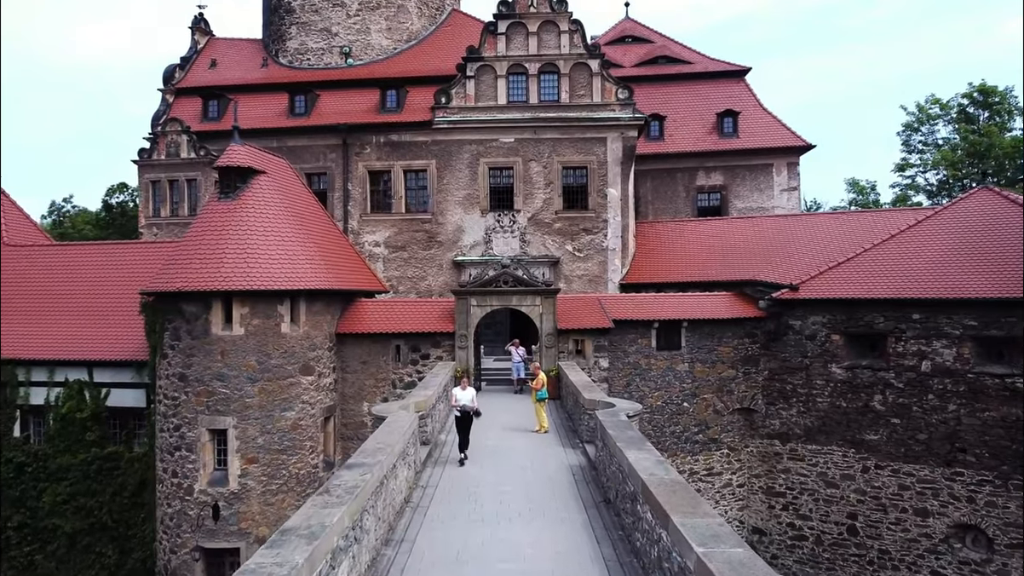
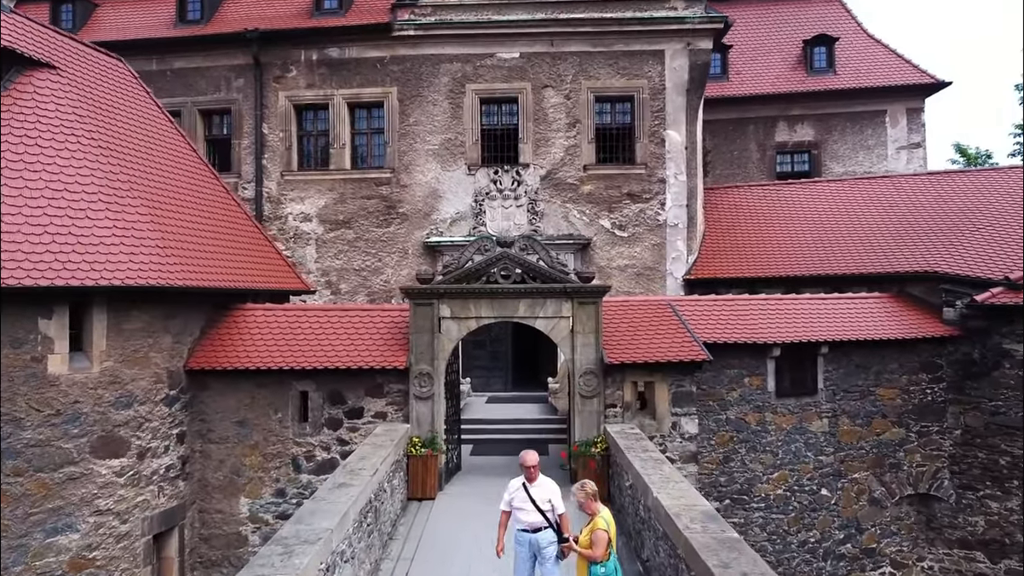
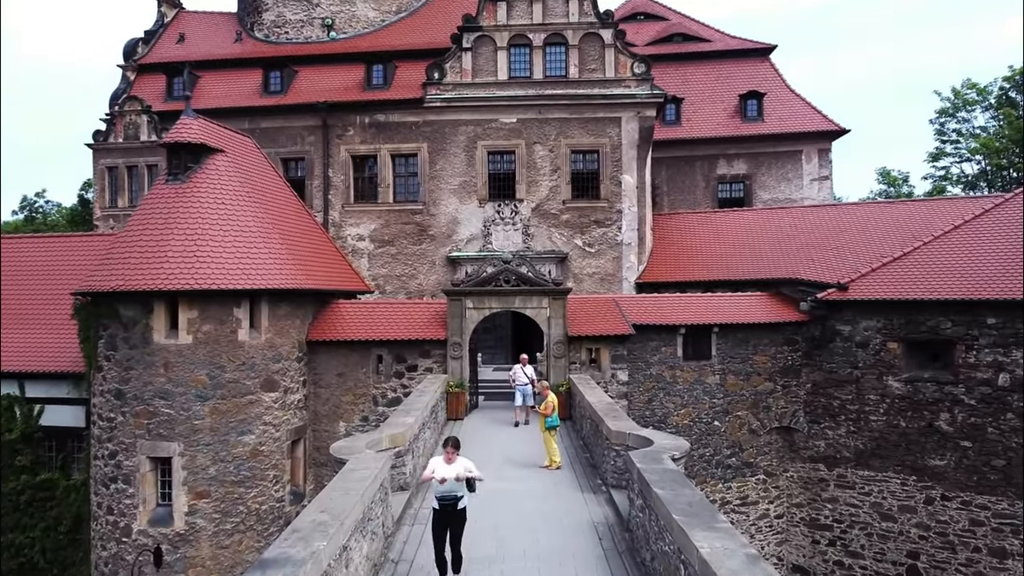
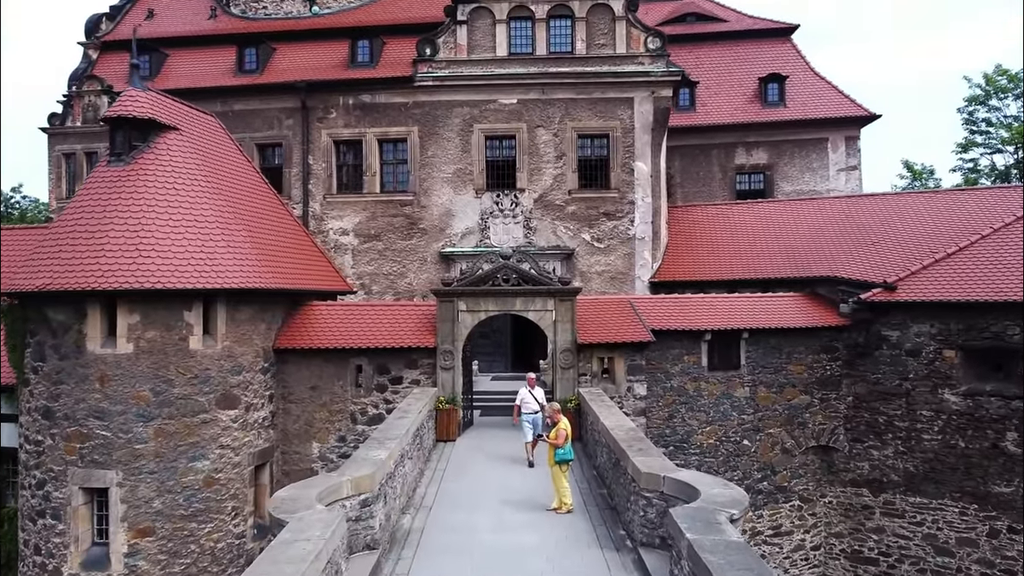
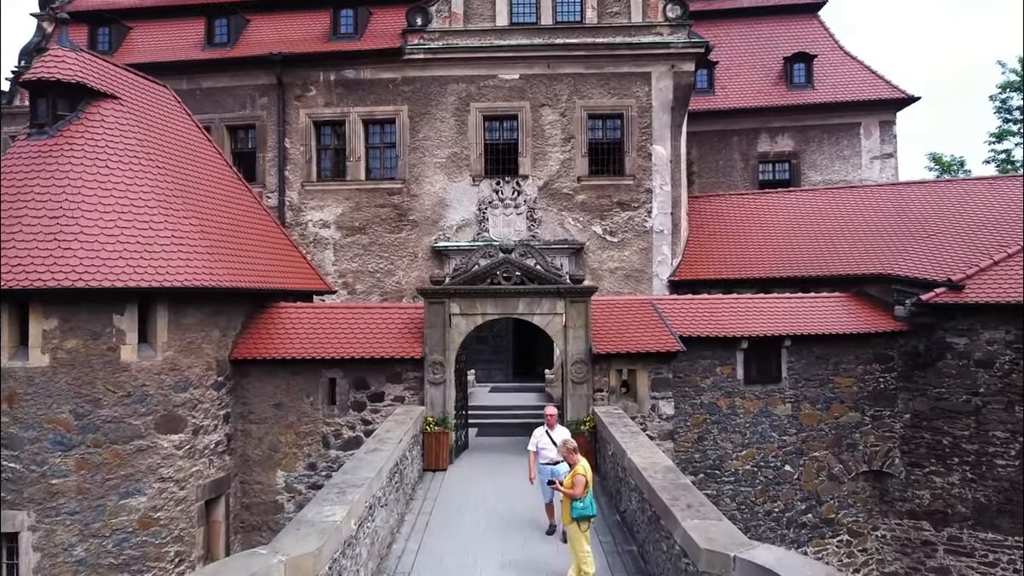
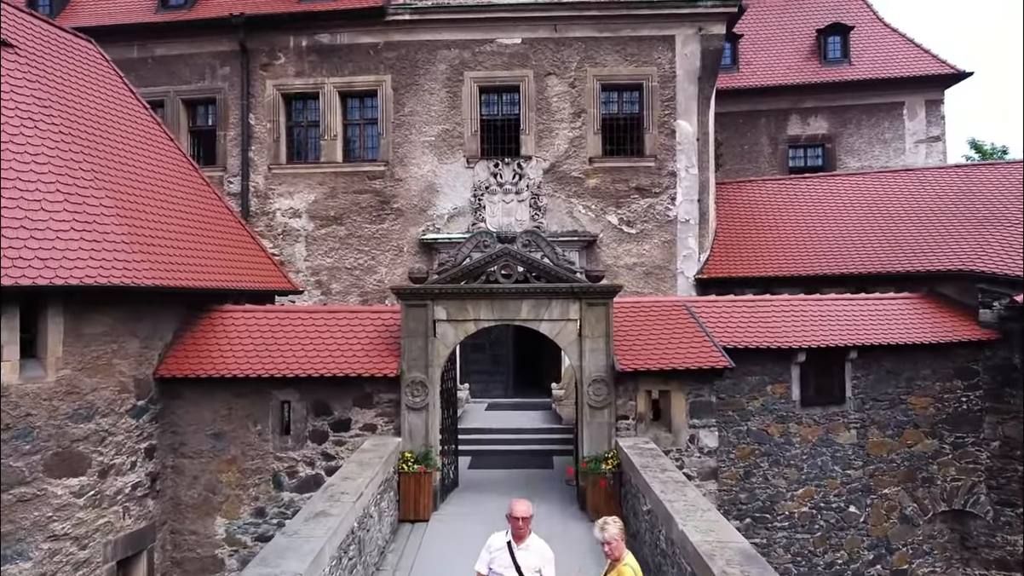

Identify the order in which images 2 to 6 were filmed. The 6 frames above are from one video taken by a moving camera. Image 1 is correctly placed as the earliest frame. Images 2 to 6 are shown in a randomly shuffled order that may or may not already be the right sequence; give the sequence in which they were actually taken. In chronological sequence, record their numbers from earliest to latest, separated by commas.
3, 4, 5, 2, 6
